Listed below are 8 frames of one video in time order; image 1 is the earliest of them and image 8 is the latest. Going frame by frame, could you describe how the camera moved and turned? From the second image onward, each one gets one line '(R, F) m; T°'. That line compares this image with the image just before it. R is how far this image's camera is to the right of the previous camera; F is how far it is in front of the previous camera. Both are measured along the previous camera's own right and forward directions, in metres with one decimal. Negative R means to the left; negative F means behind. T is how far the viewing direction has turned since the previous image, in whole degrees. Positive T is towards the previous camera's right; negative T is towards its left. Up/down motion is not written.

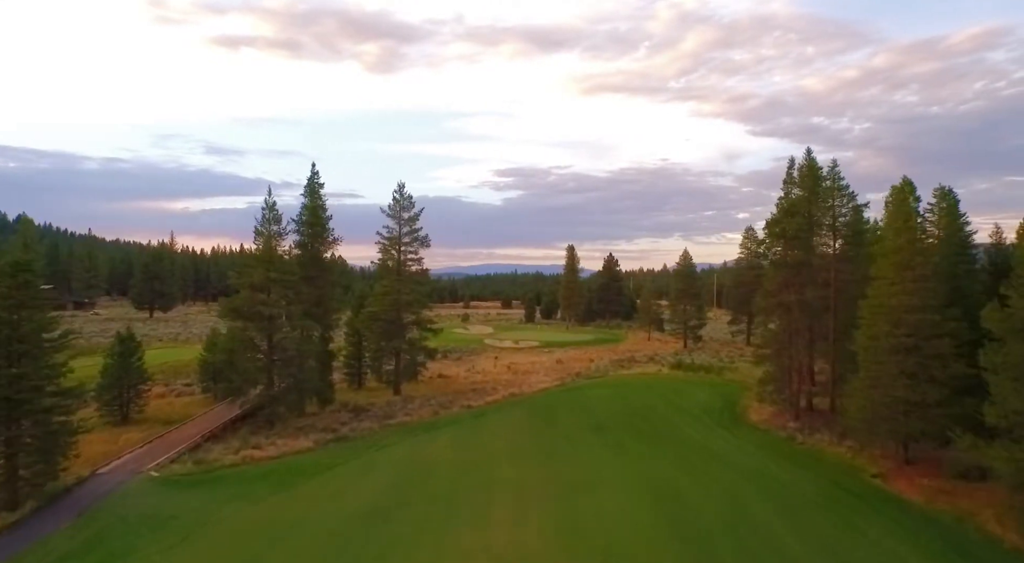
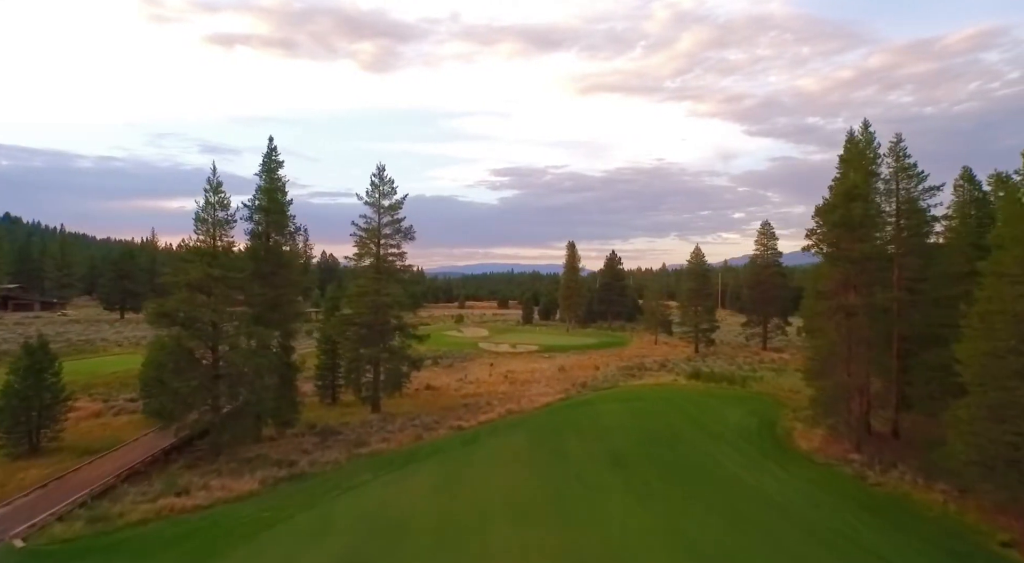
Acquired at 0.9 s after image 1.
(-0.1, +5.8) m; 0°
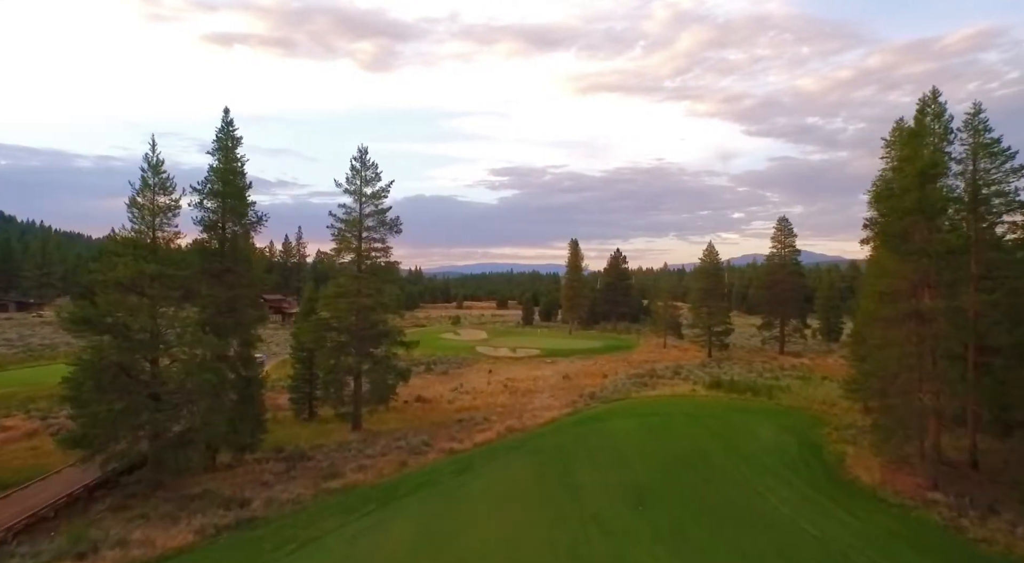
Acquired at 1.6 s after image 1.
(-0.1, +4.6) m; 0°
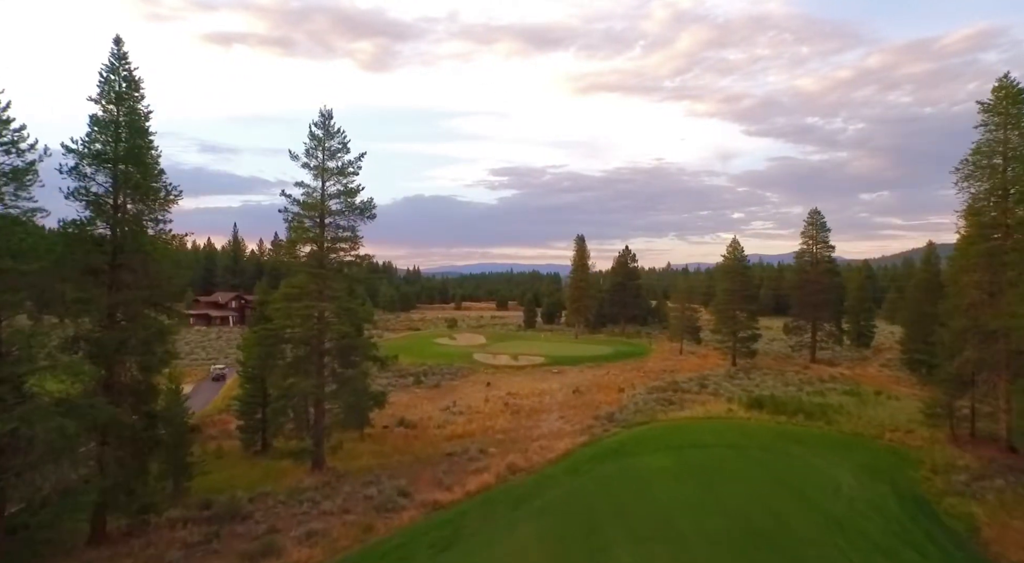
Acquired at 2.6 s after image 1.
(-0.2, +6.8) m; 0°
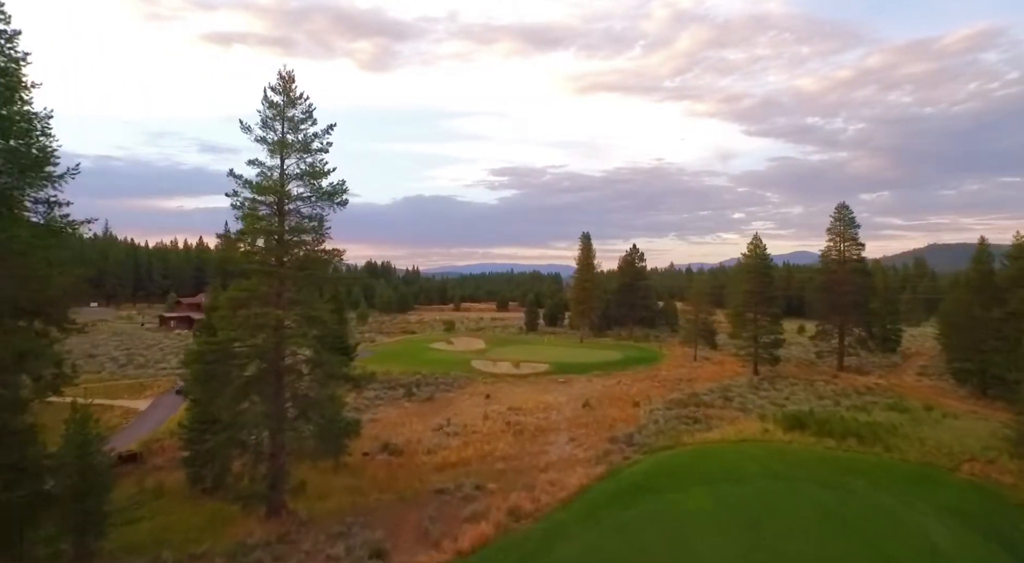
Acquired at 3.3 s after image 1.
(-0.1, +4.8) m; 0°
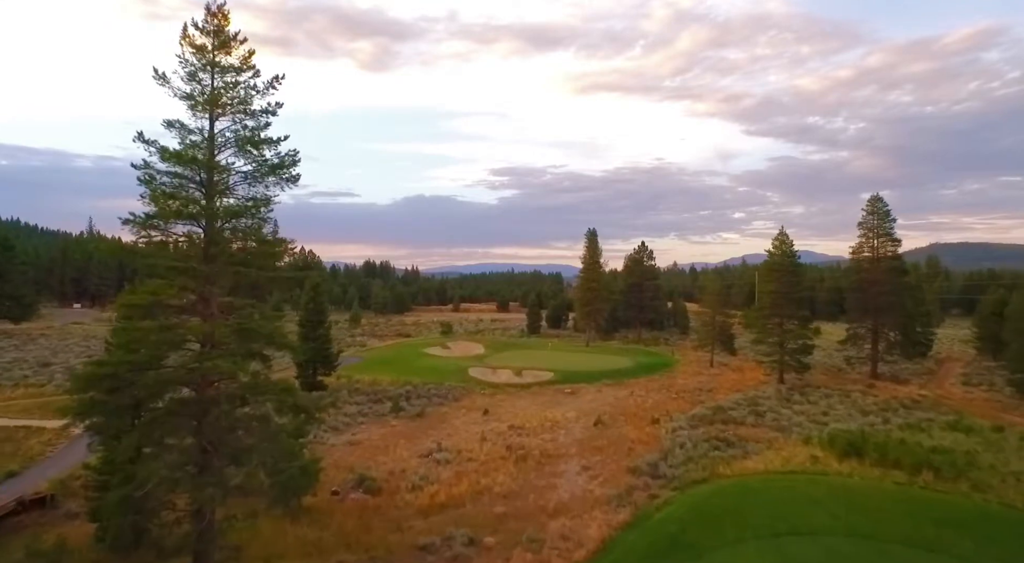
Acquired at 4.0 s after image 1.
(-0.1, +4.9) m; 0°
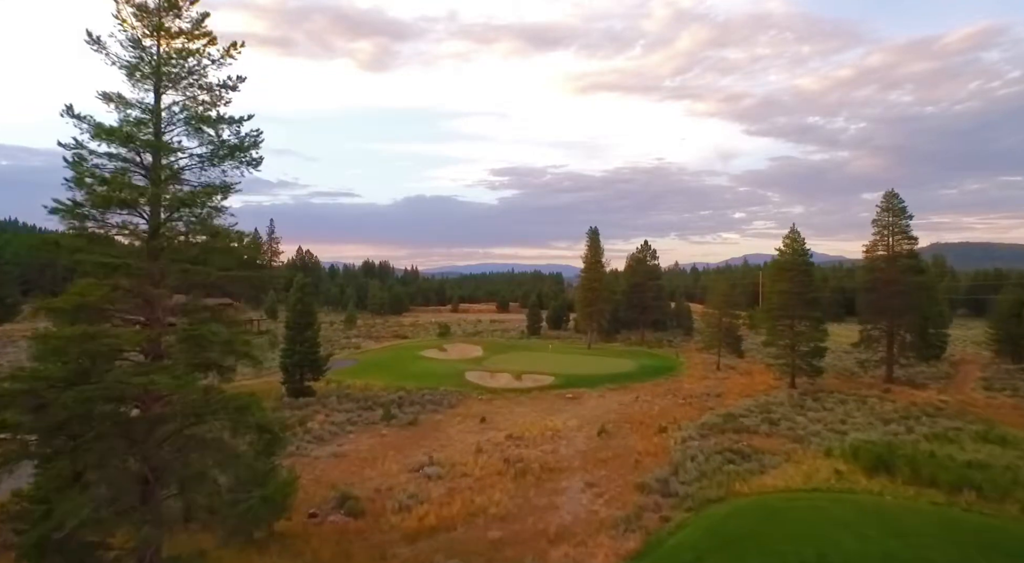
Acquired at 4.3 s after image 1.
(+0.1, +2.2) m; 0°
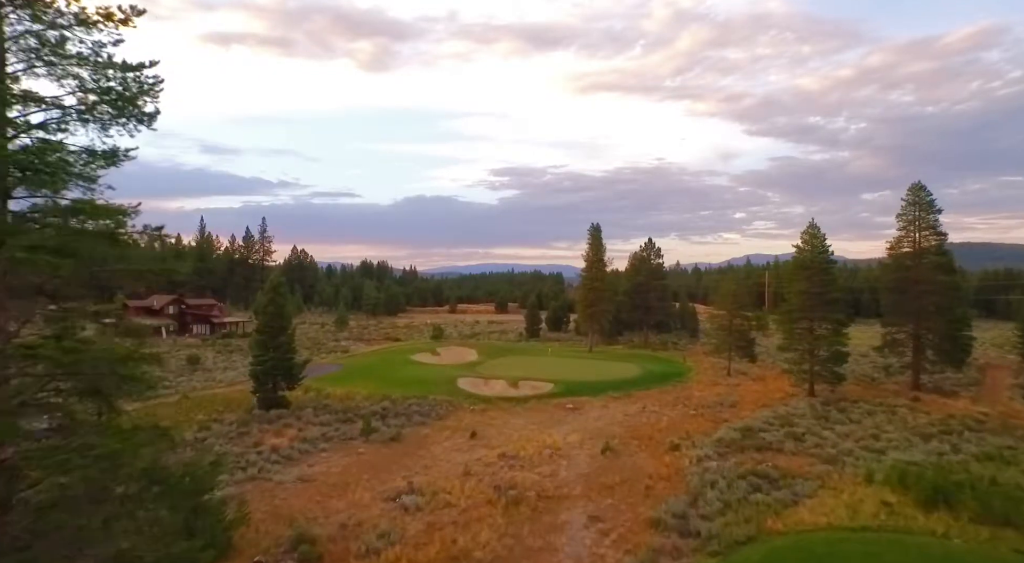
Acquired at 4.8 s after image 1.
(+0.3, +3.6) m; 0°
